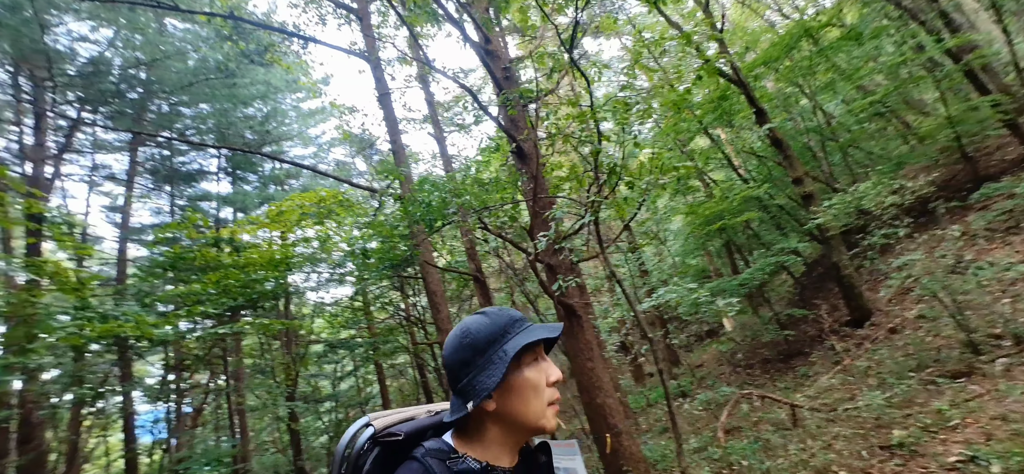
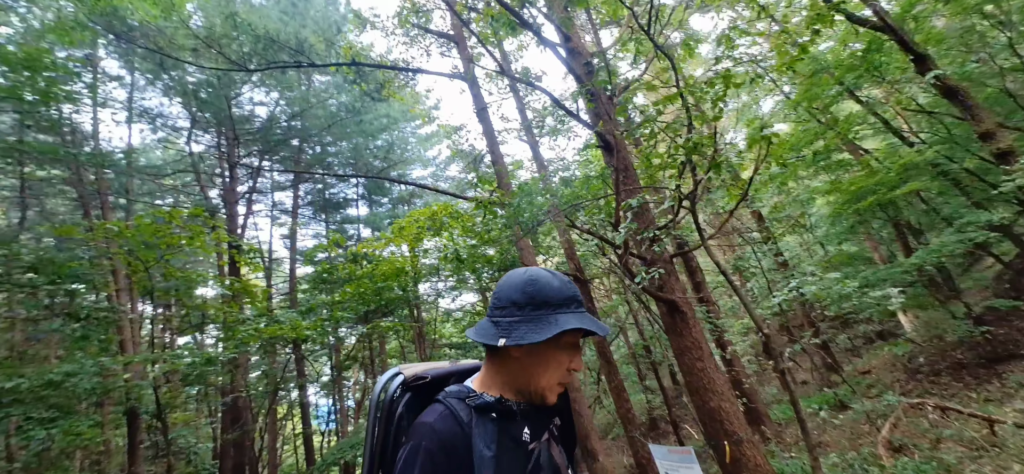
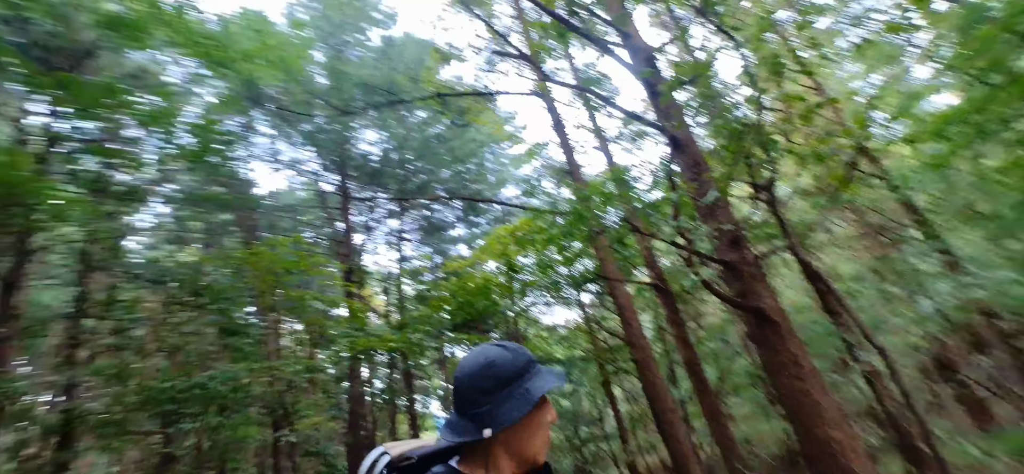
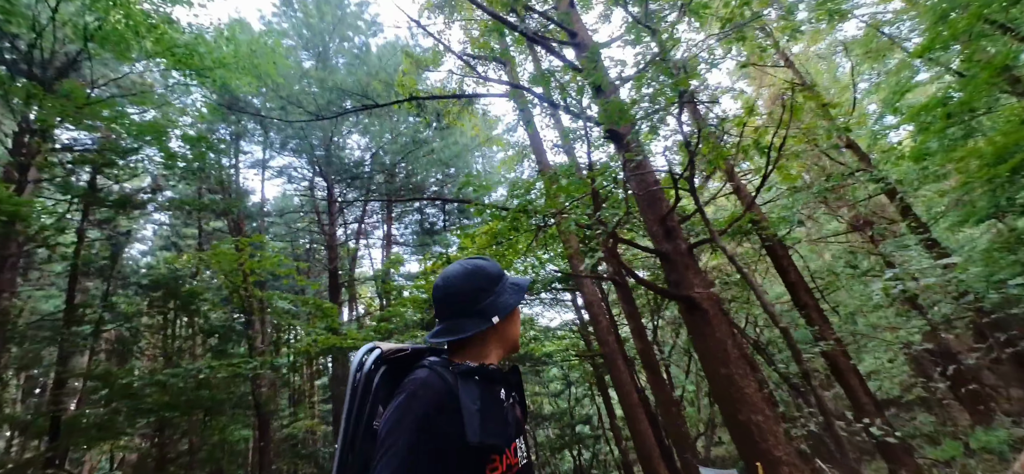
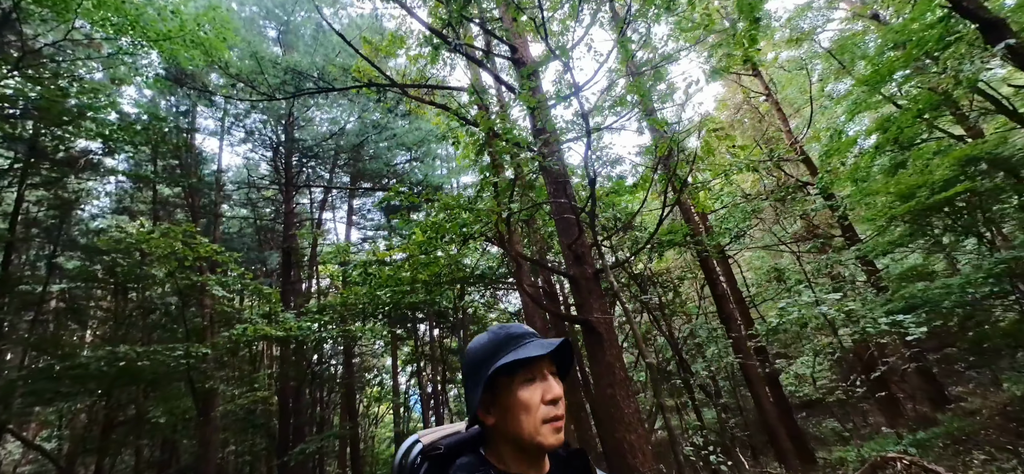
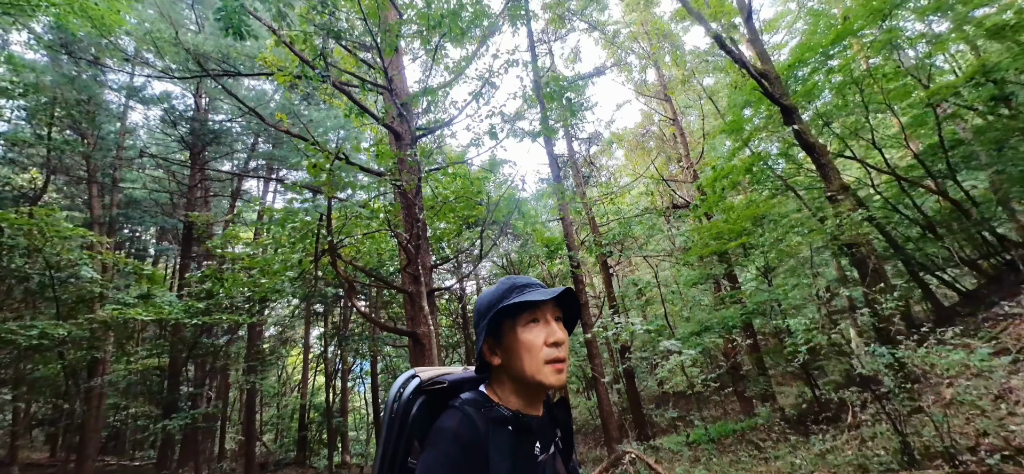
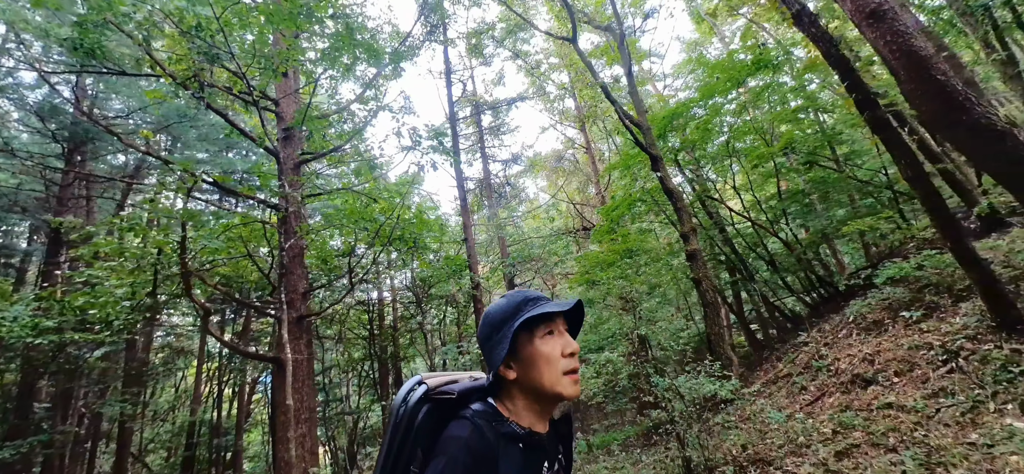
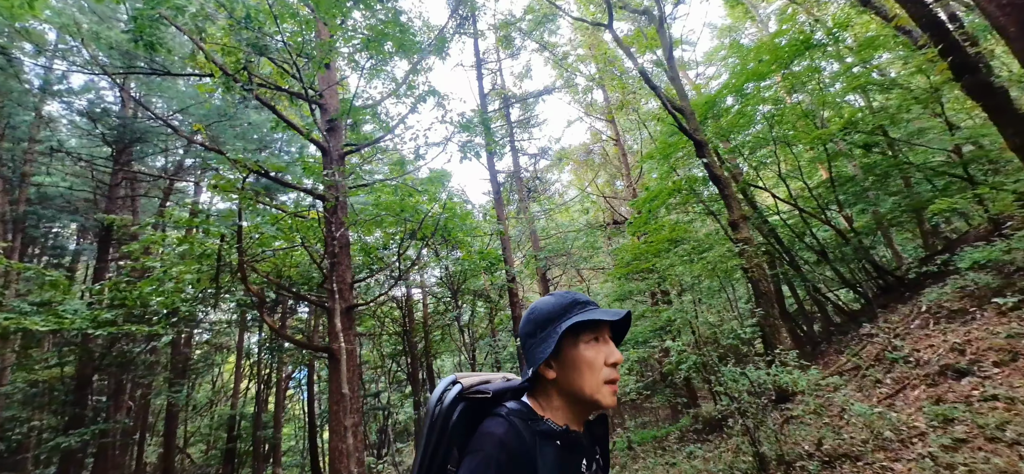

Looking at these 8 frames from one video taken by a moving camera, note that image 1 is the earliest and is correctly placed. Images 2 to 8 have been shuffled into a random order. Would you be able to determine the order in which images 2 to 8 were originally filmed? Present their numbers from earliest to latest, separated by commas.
2, 3, 4, 5, 6, 8, 7
